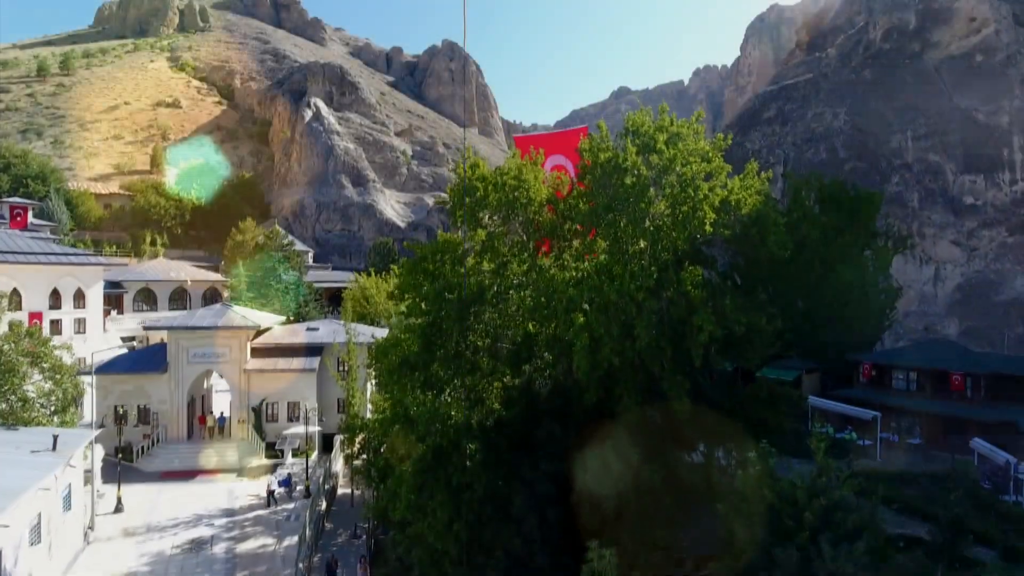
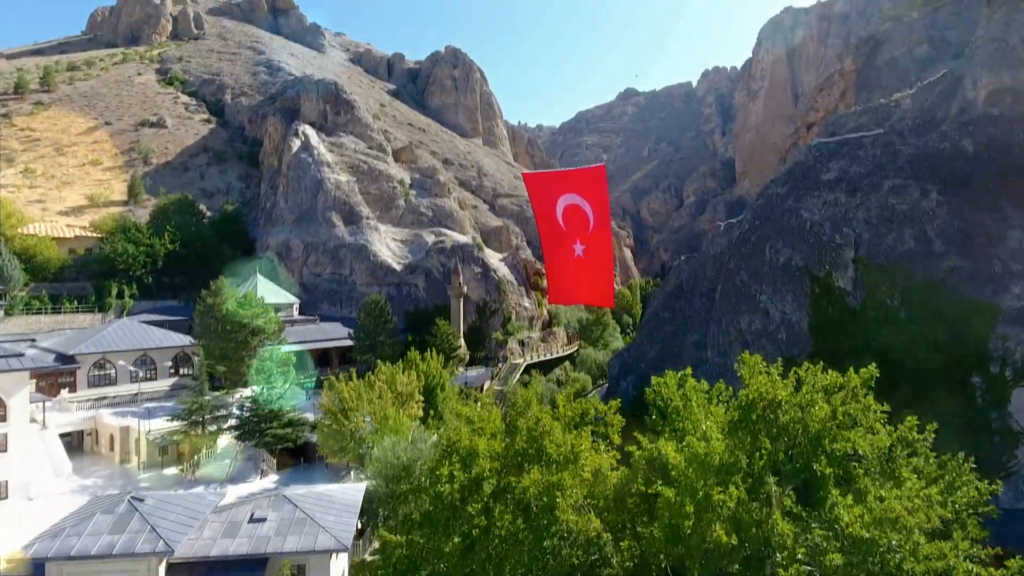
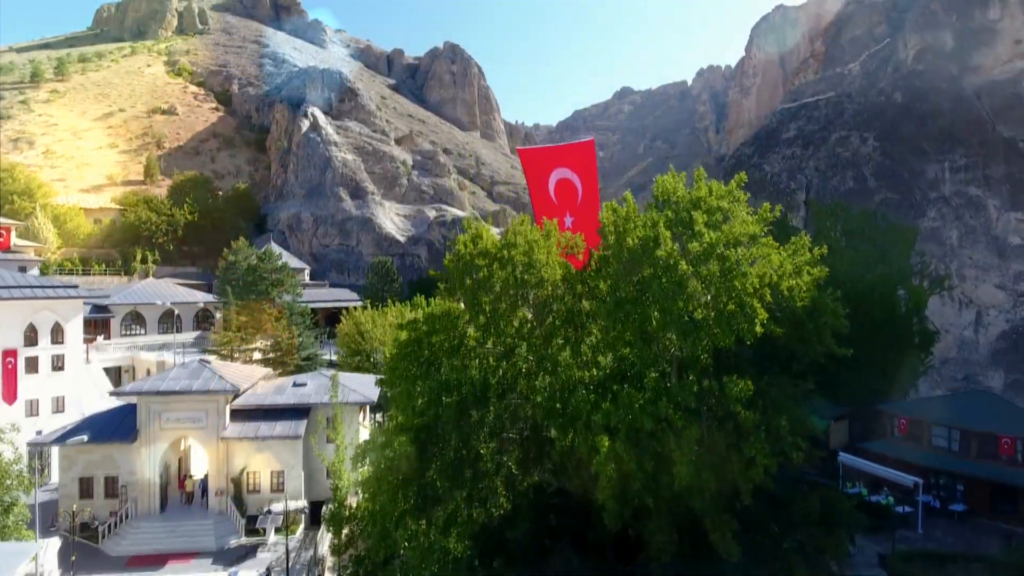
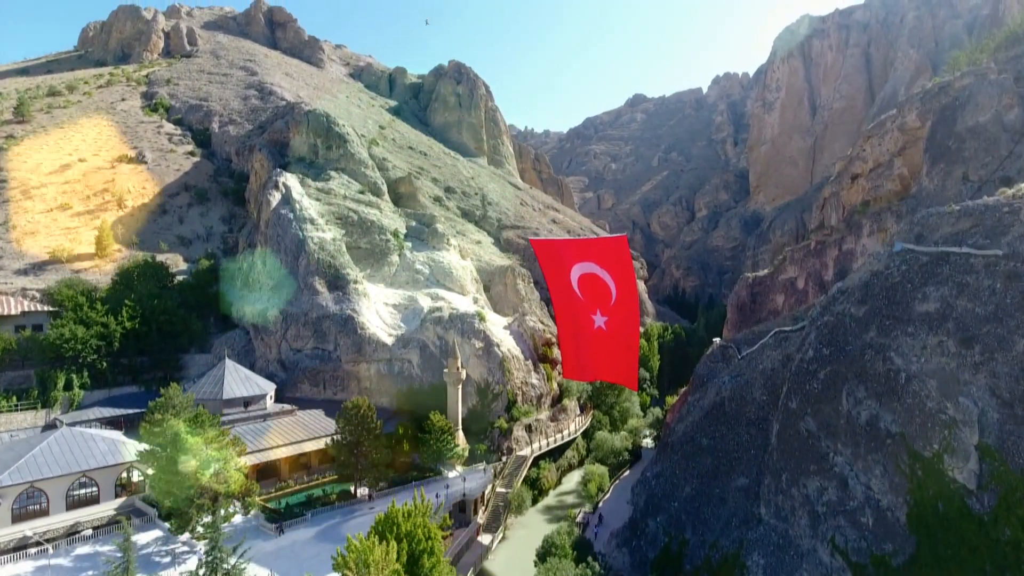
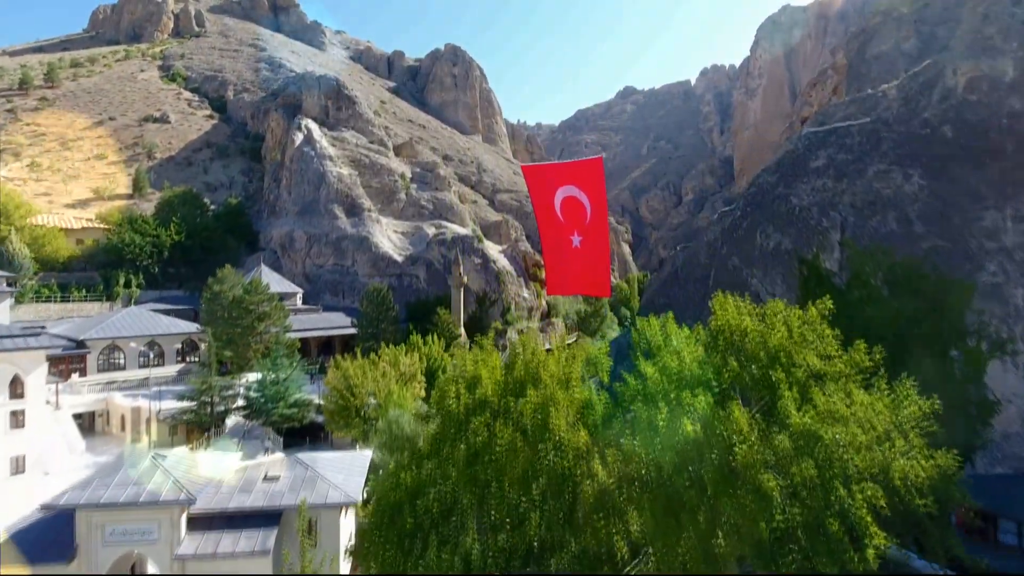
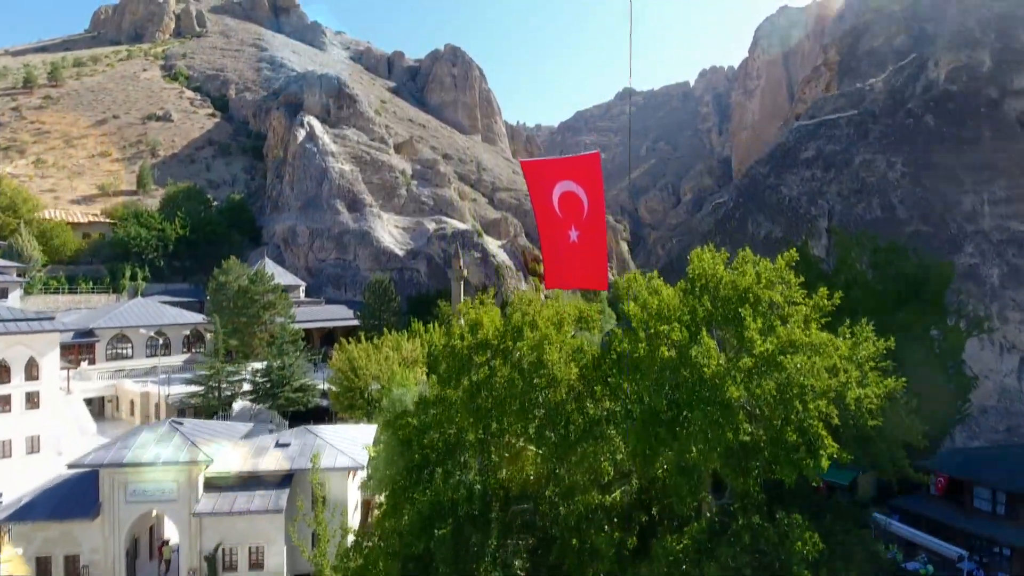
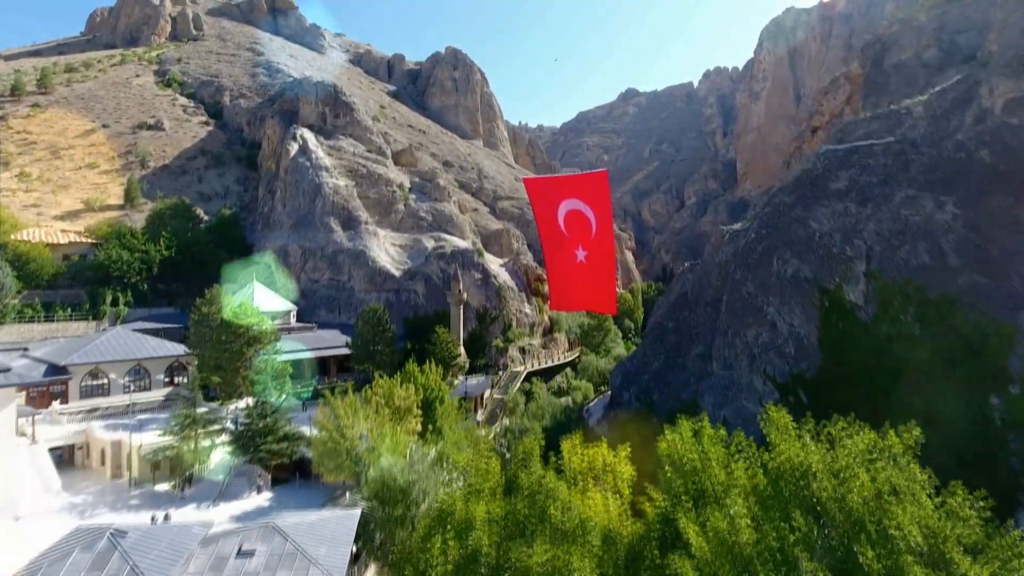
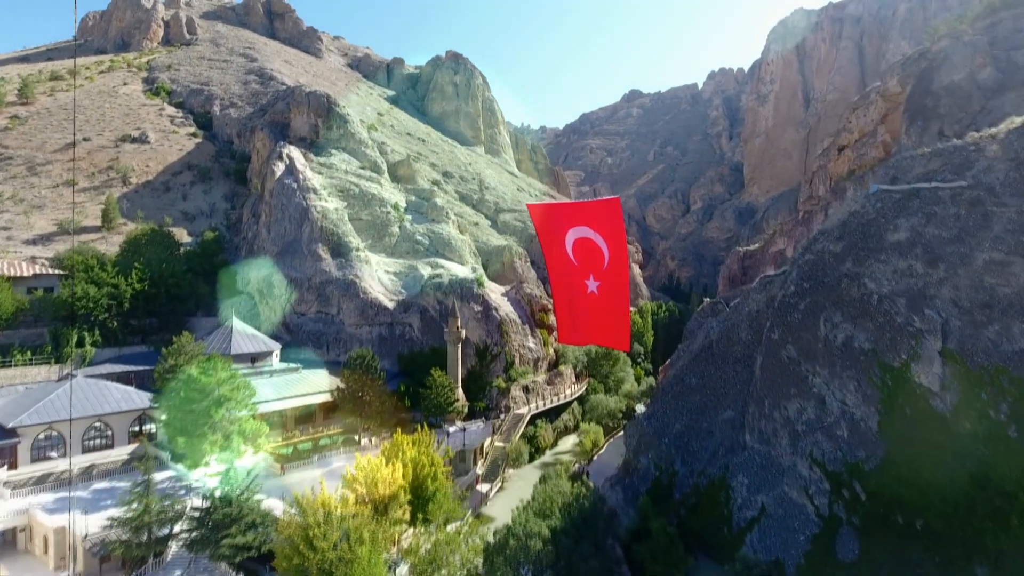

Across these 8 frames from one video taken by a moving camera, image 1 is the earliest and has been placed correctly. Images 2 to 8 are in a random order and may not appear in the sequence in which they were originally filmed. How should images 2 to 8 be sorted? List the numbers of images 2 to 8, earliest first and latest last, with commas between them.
3, 6, 5, 2, 7, 8, 4
